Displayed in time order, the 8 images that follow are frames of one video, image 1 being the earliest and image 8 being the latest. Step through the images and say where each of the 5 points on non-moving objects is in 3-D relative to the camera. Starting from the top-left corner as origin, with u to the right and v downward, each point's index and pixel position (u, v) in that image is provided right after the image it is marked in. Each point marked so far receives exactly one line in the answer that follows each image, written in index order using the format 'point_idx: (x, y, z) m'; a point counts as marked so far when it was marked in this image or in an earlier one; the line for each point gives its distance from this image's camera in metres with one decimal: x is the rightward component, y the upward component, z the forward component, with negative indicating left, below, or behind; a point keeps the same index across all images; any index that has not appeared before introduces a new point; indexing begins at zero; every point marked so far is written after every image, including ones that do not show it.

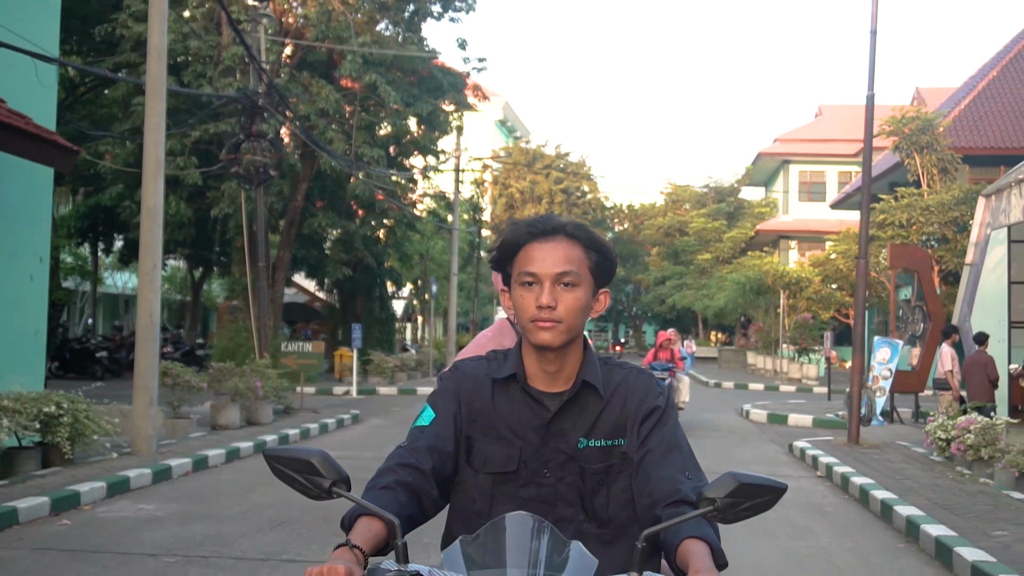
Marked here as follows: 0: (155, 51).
0: (-3.1, +2.0, +9.7) m
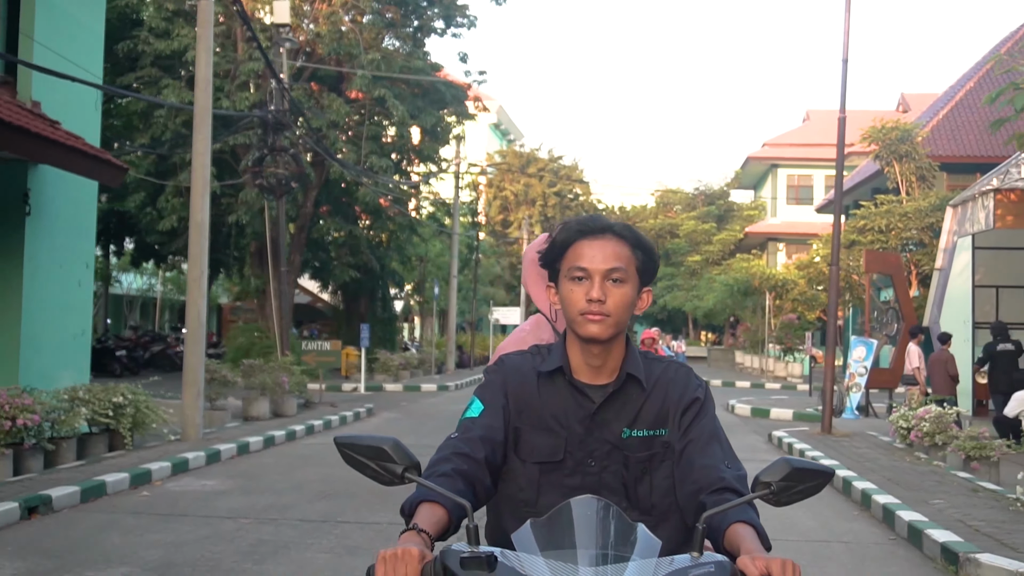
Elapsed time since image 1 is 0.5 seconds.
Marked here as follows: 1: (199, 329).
0: (-3.0, +2.0, +10.9) m
1: (-3.0, -0.4, +10.8) m
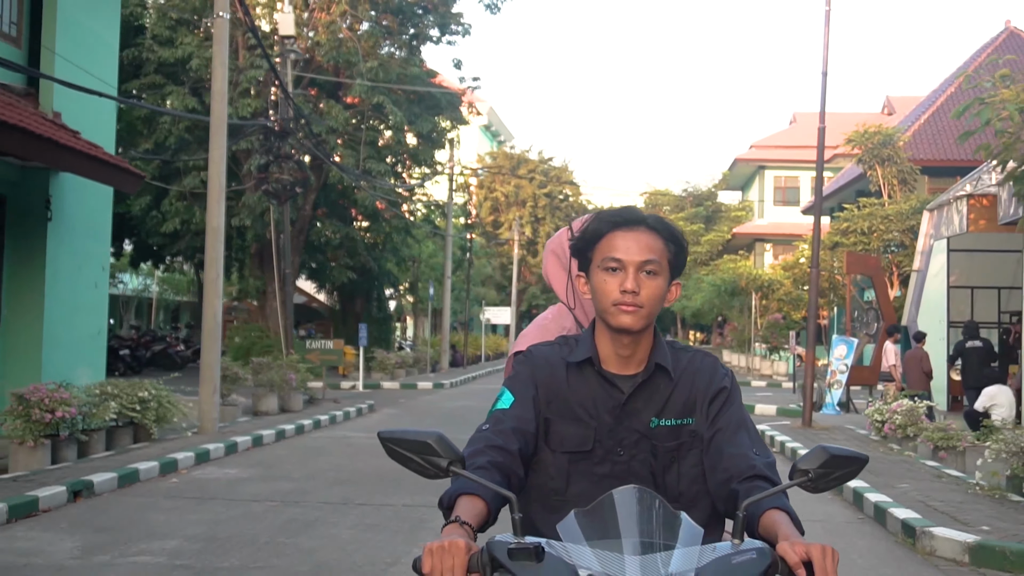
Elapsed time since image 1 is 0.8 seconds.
0: (-3.0, +2.0, +11.5) m
1: (-3.0, -0.4, +11.4) m
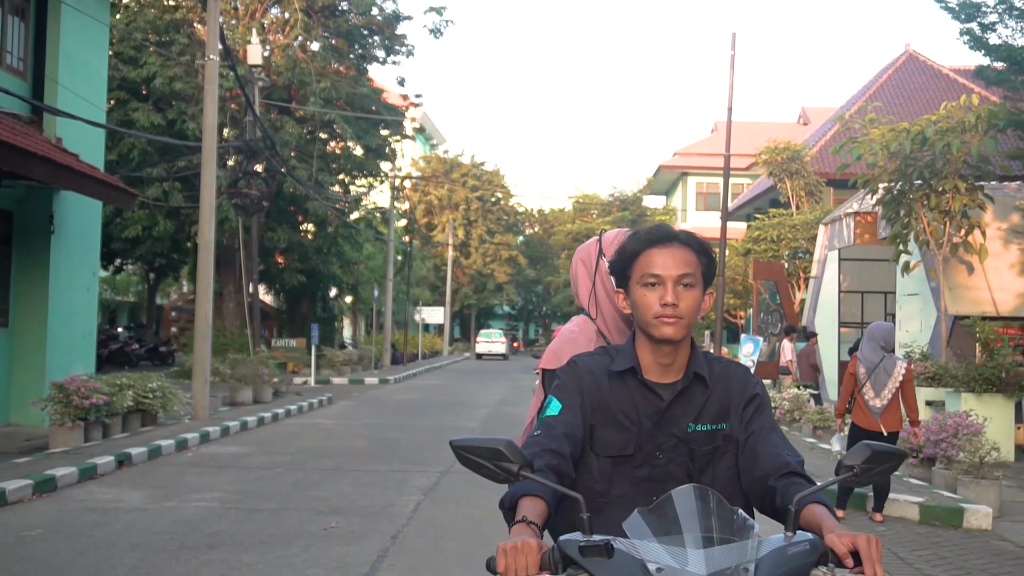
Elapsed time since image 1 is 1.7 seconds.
0: (-3.6, +1.9, +13.3) m
1: (-3.6, -0.5, +13.2) m
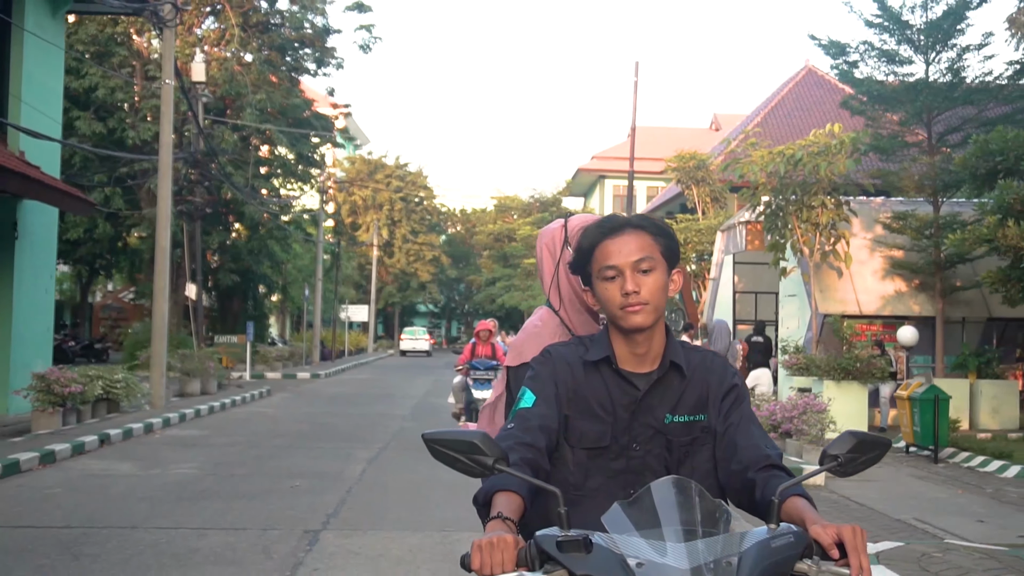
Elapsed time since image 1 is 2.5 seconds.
0: (-4.6, +1.9, +14.7) m
1: (-4.6, -0.5, +14.7) m
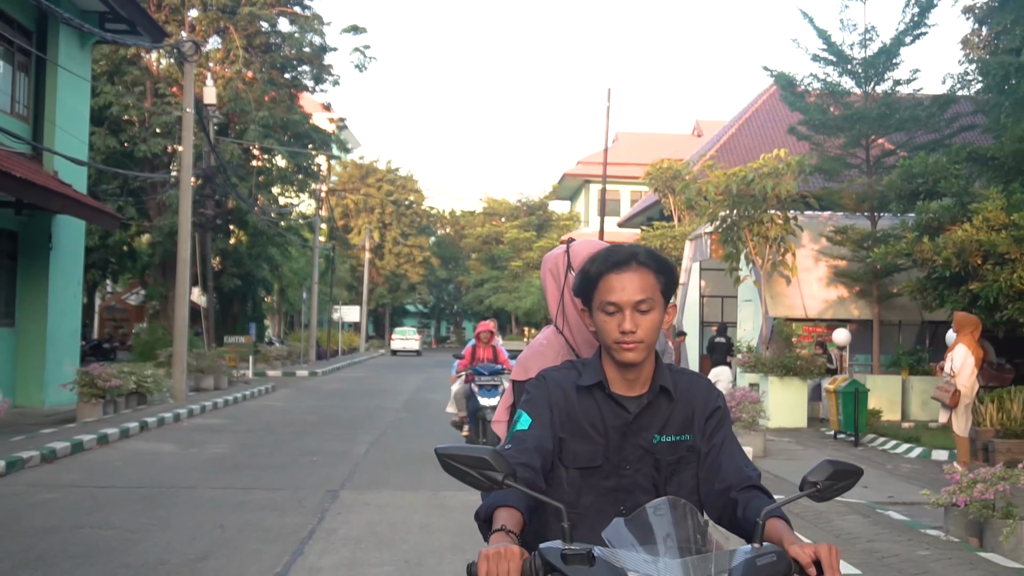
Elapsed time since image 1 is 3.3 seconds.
0: (-4.8, +1.8, +16.6) m
1: (-4.8, -0.6, +16.5) m
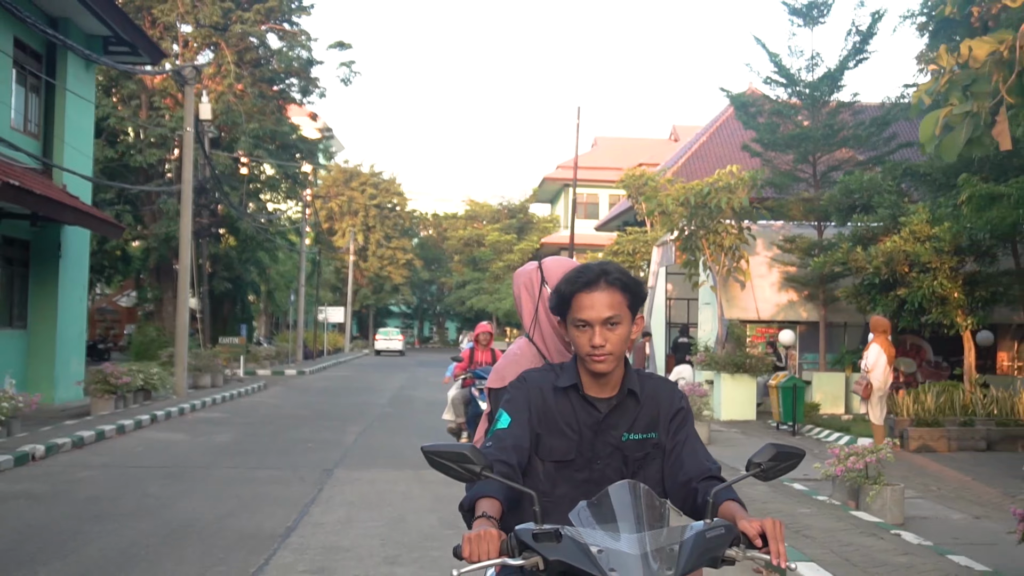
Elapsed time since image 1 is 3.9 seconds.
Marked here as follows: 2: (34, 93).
0: (-5.2, +1.7, +18.0) m
1: (-5.2, -0.7, +17.9) m
2: (-7.8, +3.2, +18.3) m
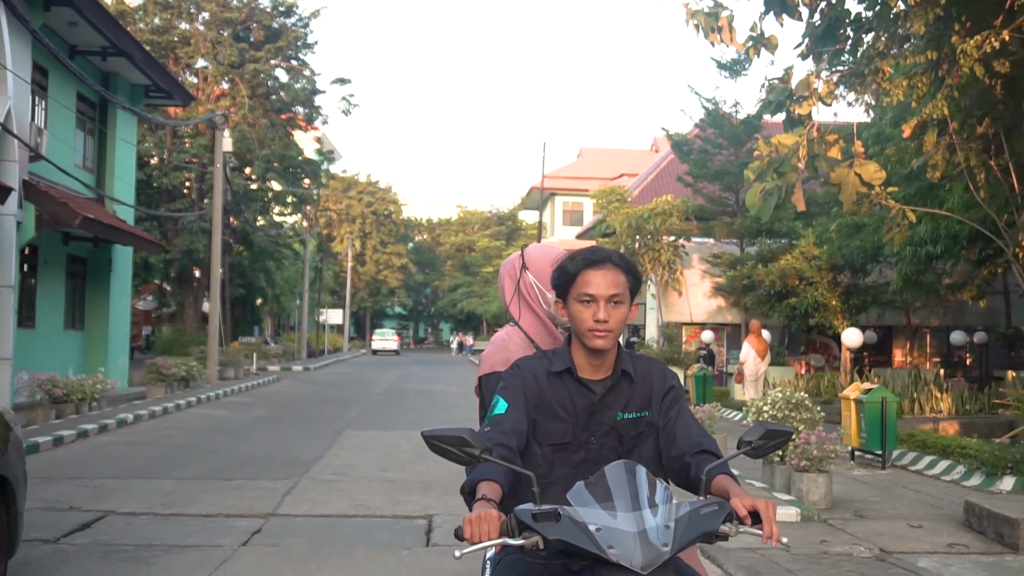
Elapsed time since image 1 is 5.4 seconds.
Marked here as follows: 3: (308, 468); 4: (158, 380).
0: (-5.7, +1.6, +21.8) m
1: (-5.8, -0.8, +21.7) m
2: (-8.3, +3.0, +22.2) m
3: (-1.9, -1.7, +10.3) m
4: (-6.0, -1.6, +19.0) m
